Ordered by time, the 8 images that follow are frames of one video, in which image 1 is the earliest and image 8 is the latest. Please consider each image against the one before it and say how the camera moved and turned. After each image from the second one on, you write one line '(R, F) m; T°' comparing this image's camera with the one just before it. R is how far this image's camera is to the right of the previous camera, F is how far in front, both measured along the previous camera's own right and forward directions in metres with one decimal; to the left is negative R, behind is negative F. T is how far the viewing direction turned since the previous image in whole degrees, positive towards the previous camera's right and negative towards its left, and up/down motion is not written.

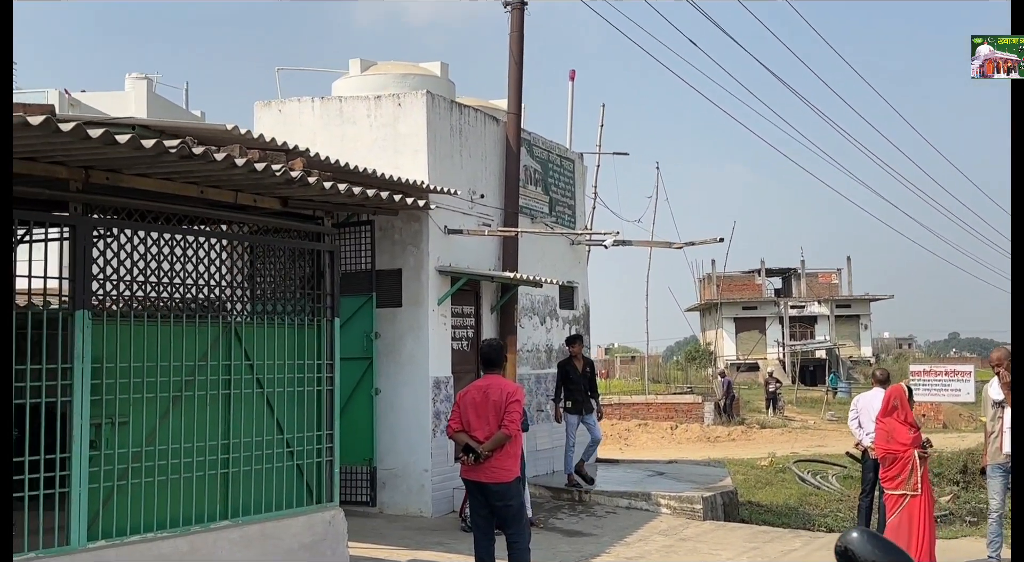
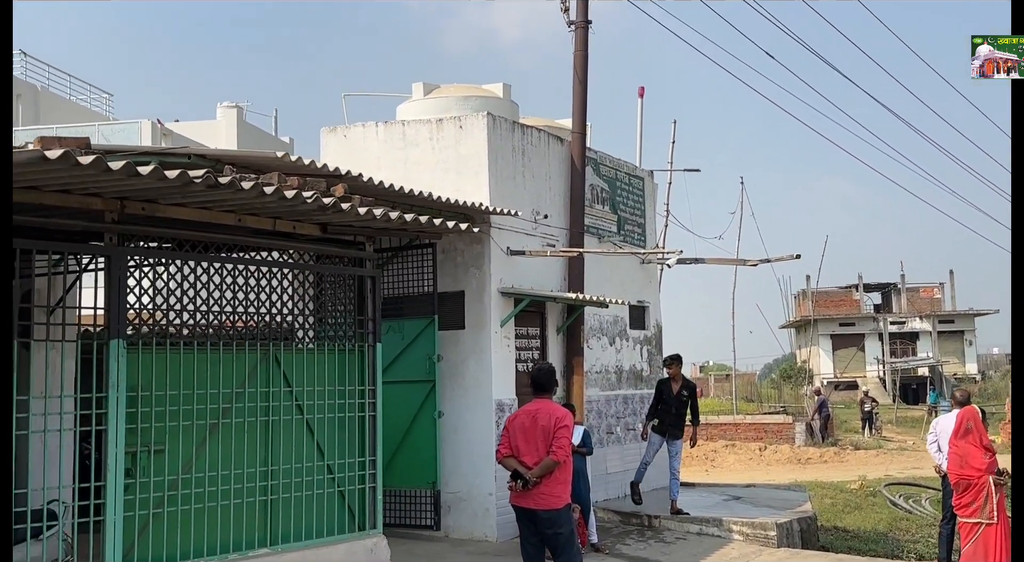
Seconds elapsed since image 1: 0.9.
(+0.4, +0.1) m; -5°
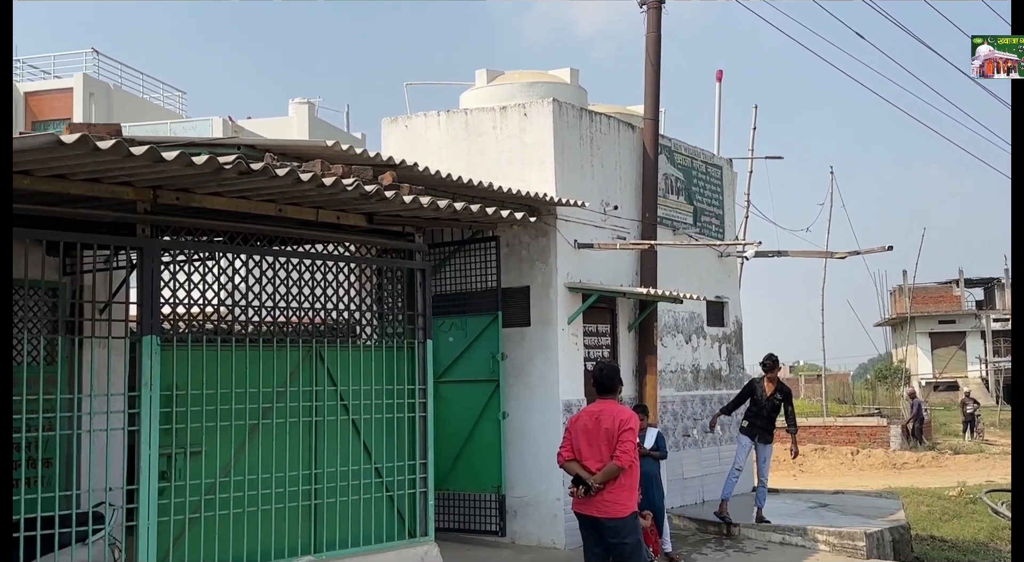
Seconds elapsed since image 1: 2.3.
(+0.2, +0.5) m; -5°
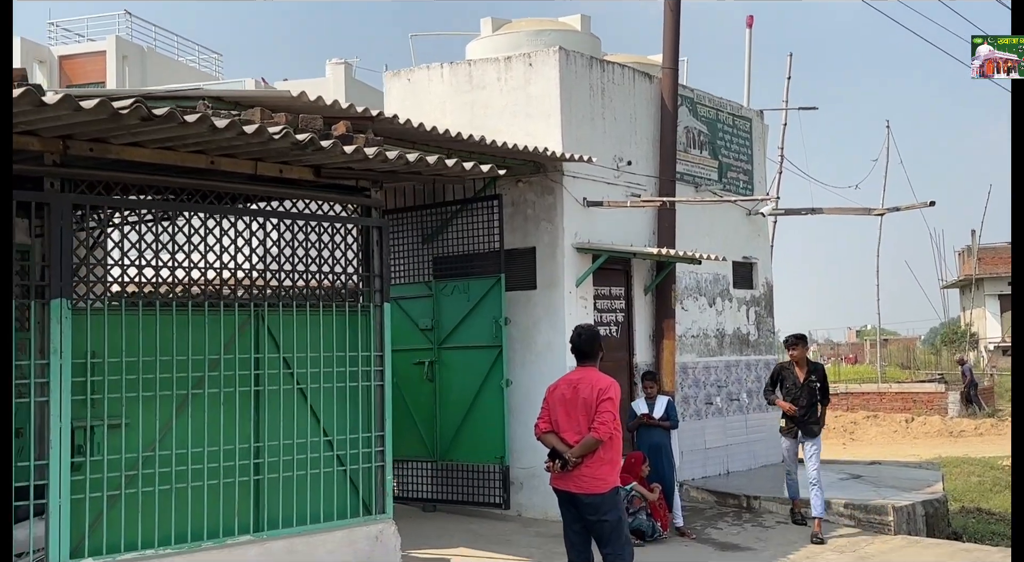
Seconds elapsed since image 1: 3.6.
(+0.6, +0.5) m; -4°
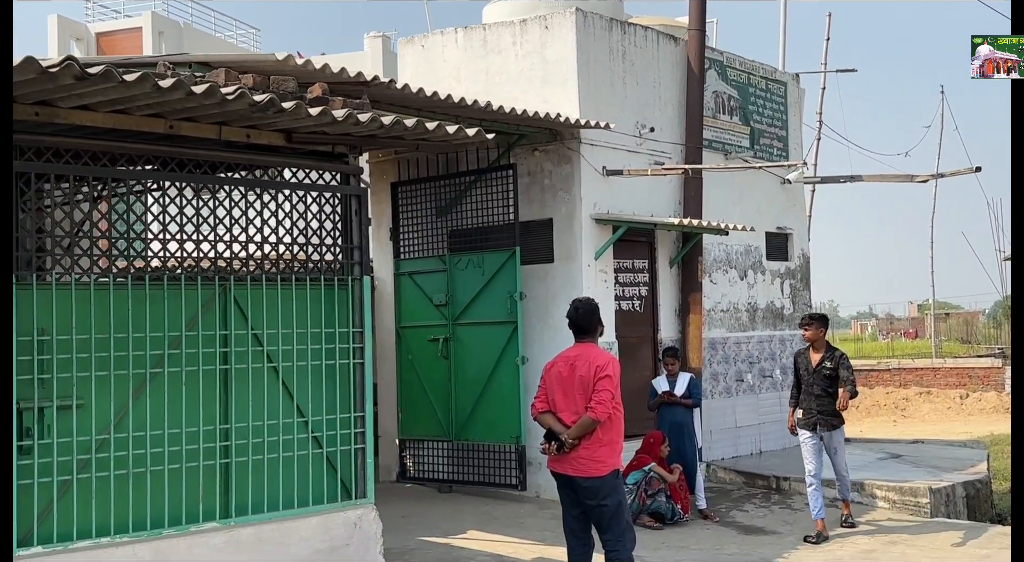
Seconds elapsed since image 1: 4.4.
(+0.4, +0.3) m; -3°
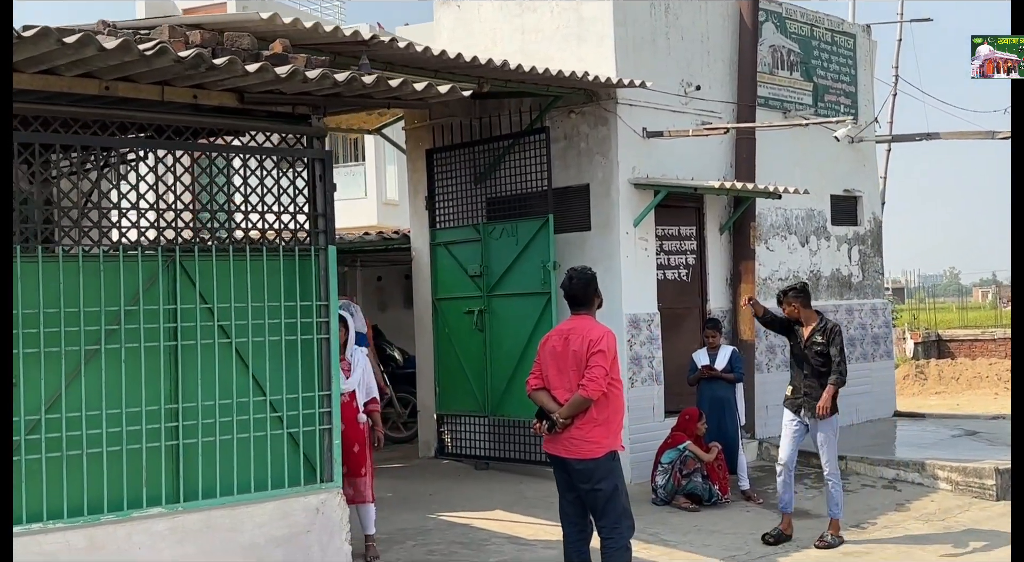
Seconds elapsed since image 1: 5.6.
(+0.6, +0.4) m; -6°
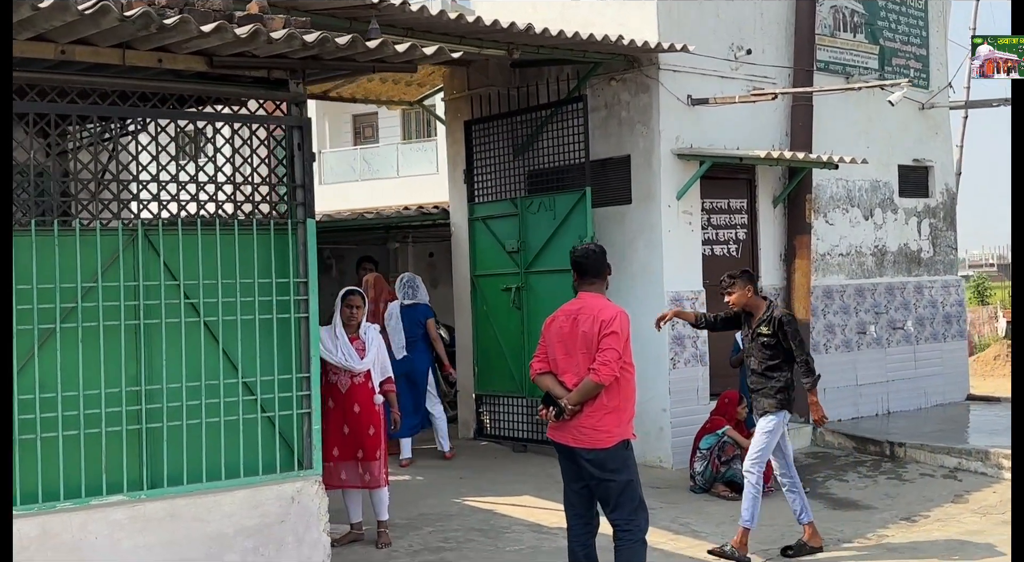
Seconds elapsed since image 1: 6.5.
(+0.4, +0.3) m; -5°
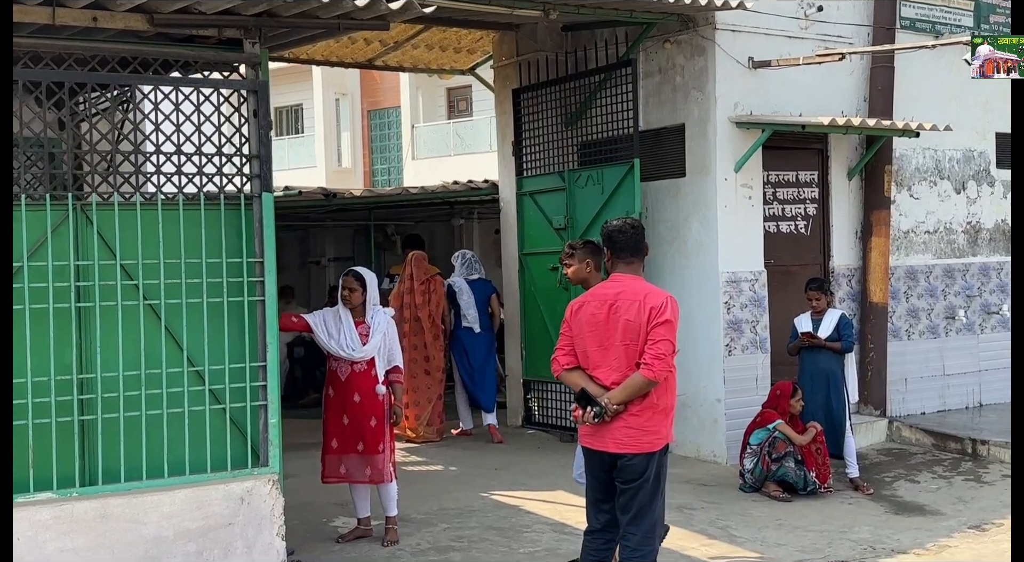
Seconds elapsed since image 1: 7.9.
(+0.5, +0.5) m; -7°
